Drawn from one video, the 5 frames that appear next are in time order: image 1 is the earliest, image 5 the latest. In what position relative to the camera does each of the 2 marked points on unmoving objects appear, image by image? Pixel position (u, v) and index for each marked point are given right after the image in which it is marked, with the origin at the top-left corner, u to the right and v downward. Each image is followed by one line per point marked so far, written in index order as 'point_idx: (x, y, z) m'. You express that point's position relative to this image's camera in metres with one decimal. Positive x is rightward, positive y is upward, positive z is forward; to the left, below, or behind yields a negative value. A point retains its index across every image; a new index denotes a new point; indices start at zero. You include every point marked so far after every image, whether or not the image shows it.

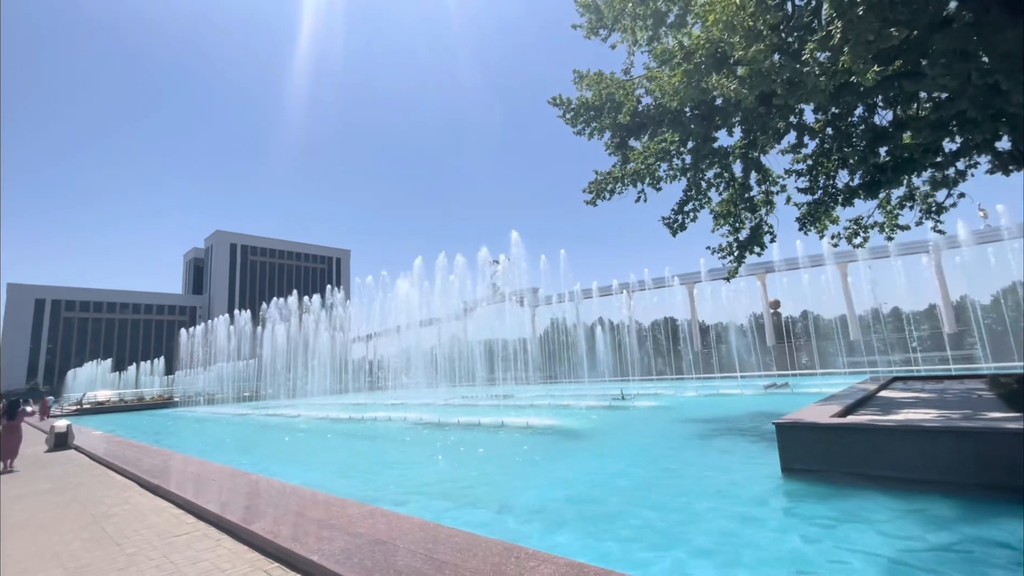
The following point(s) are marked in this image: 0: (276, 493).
0: (-1.8, -1.6, +4.2) m
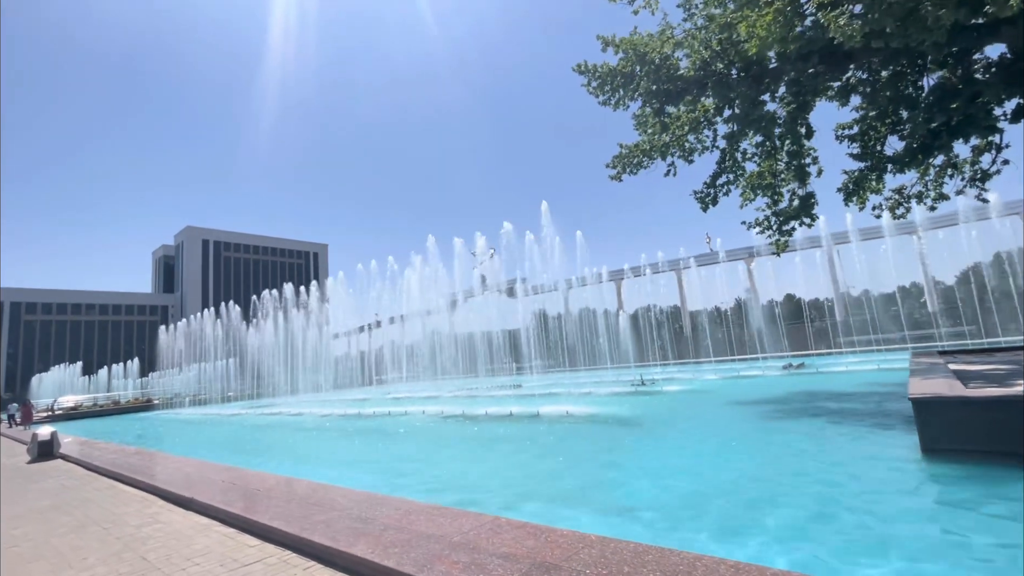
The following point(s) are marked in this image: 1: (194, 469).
0: (-1.1, -1.4, +3.5) m
1: (-3.5, -2.0, +5.7) m
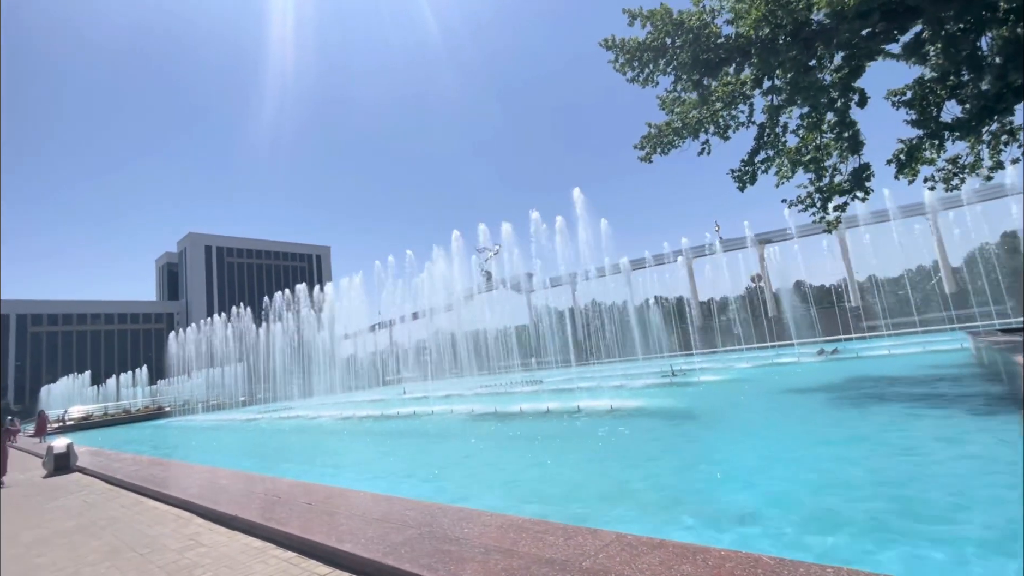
0: (-0.5, -1.3, +3.0) m
1: (-2.9, -1.9, +5.3) m
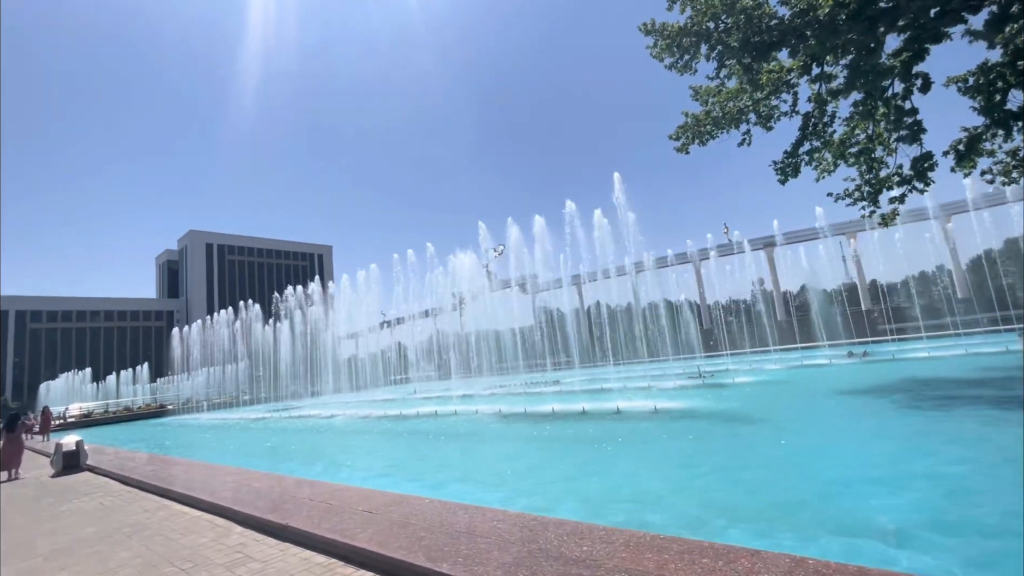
0: (0.0, -1.2, +2.6) m
1: (-2.4, -1.8, +4.8) m
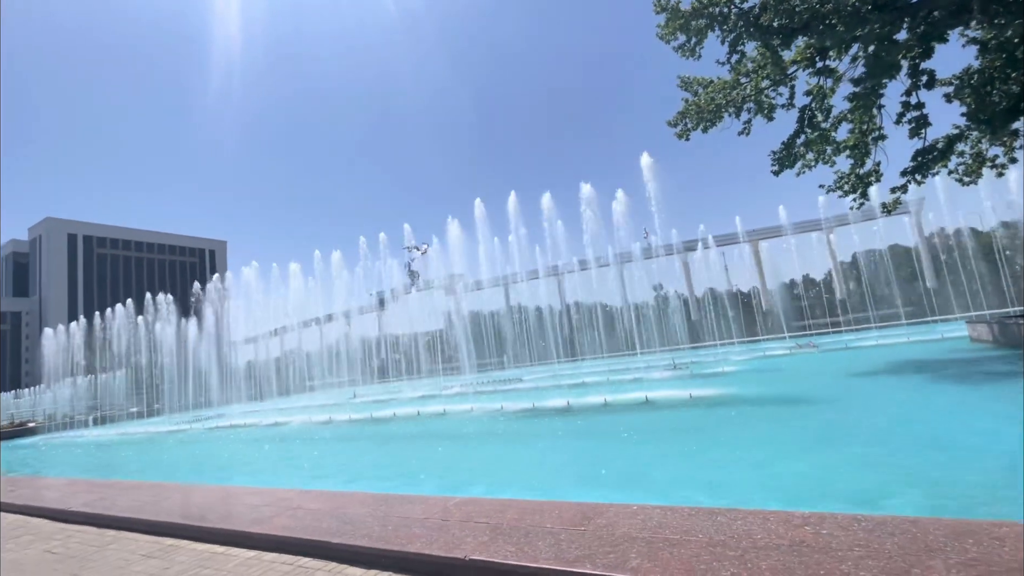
0: (+1.3, -0.9, +2.0) m
1: (-1.5, -1.5, +3.7) m
